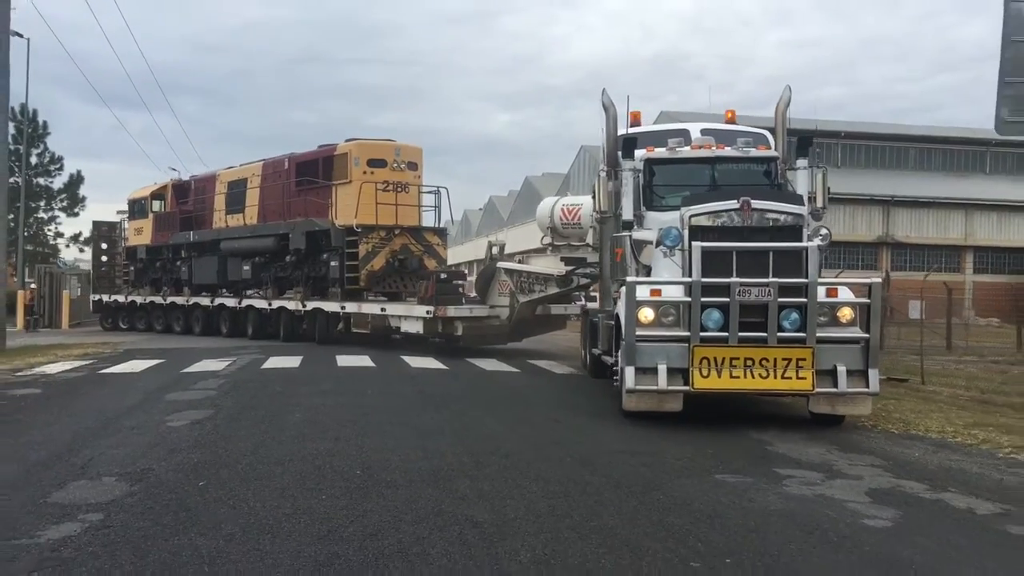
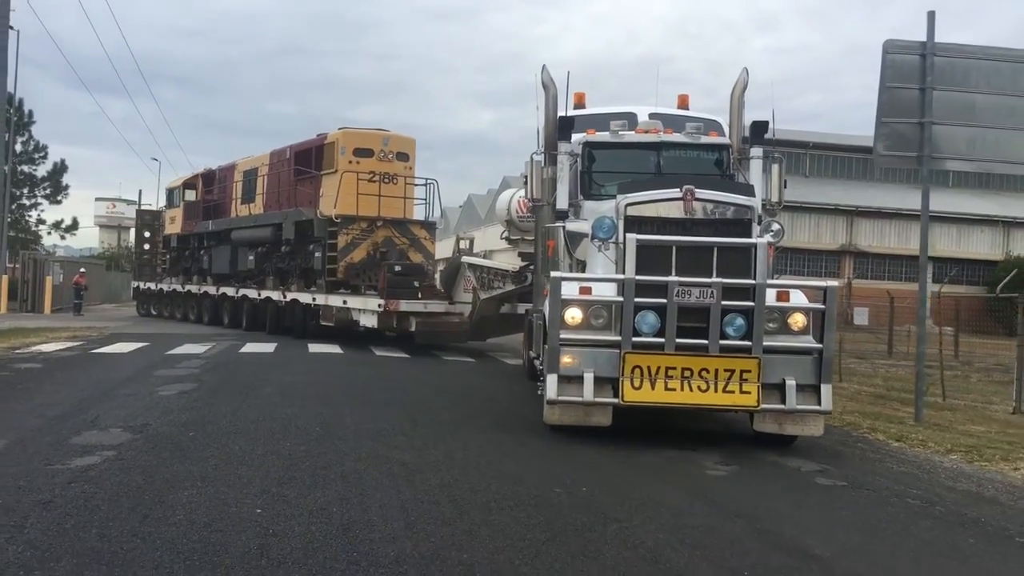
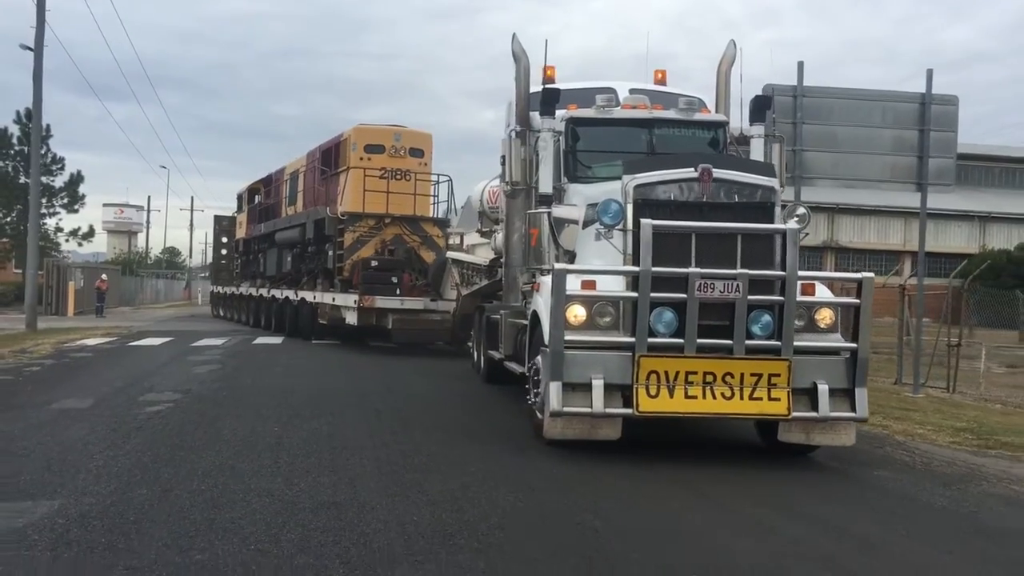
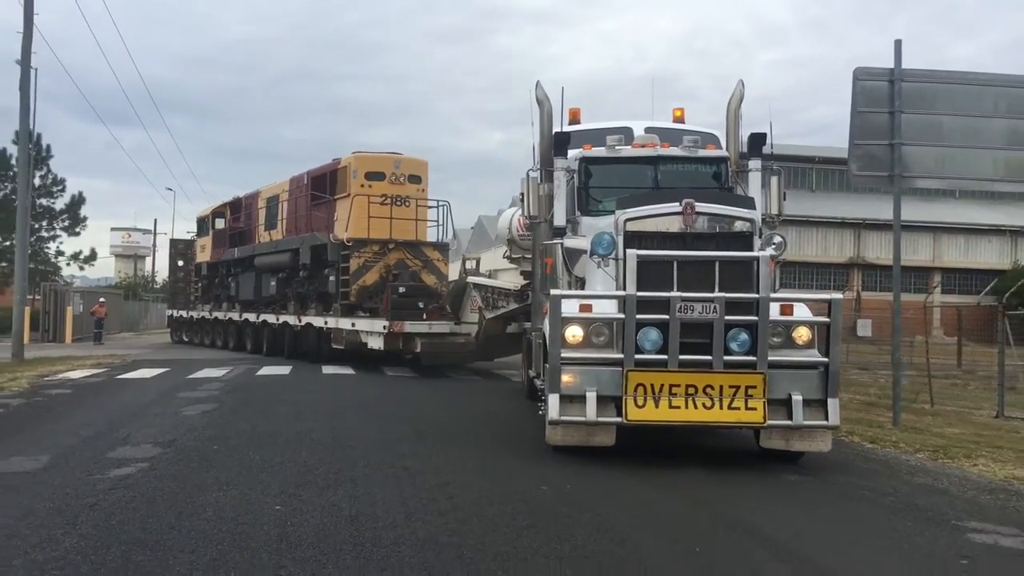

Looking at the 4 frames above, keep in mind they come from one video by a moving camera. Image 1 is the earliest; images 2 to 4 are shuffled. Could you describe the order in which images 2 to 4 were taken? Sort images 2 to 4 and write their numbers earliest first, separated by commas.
2, 4, 3
